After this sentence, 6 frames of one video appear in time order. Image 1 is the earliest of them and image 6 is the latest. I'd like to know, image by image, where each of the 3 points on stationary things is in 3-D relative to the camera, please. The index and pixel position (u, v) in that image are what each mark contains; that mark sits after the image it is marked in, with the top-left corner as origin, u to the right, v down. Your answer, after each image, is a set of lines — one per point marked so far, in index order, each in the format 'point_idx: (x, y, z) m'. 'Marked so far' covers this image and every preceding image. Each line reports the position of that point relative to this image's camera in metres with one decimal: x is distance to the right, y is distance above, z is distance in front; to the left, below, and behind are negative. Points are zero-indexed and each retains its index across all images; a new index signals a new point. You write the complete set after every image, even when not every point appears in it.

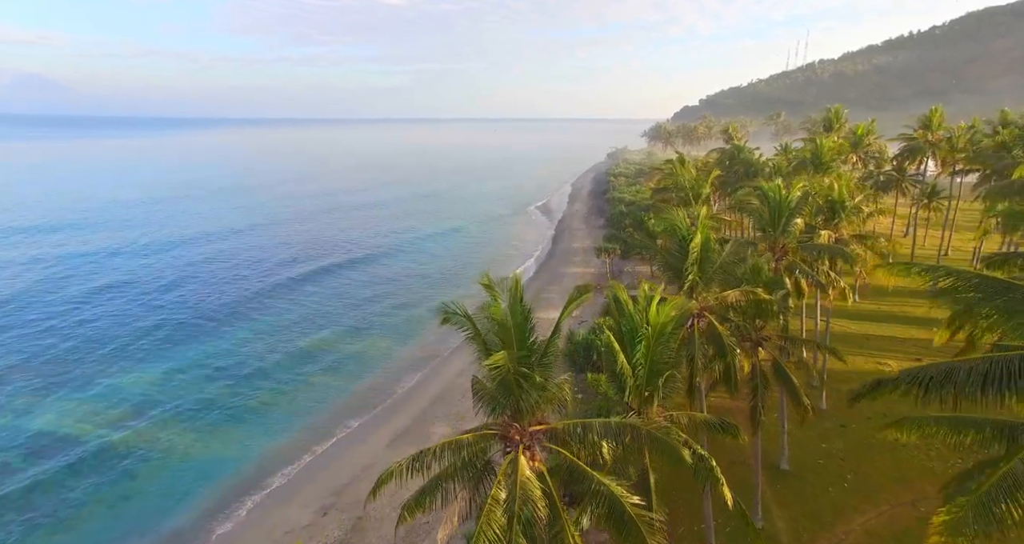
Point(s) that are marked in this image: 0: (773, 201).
0: (+8.9, +2.4, +18.9) m
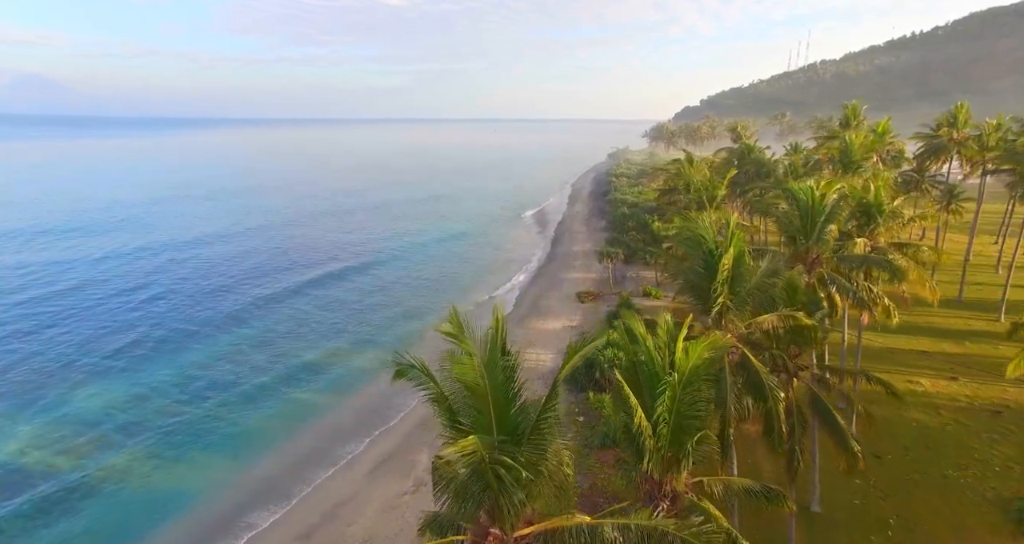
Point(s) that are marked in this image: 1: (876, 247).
0: (+8.7, +2.0, +16.5) m
1: (+12.0, +0.8, +18.2) m
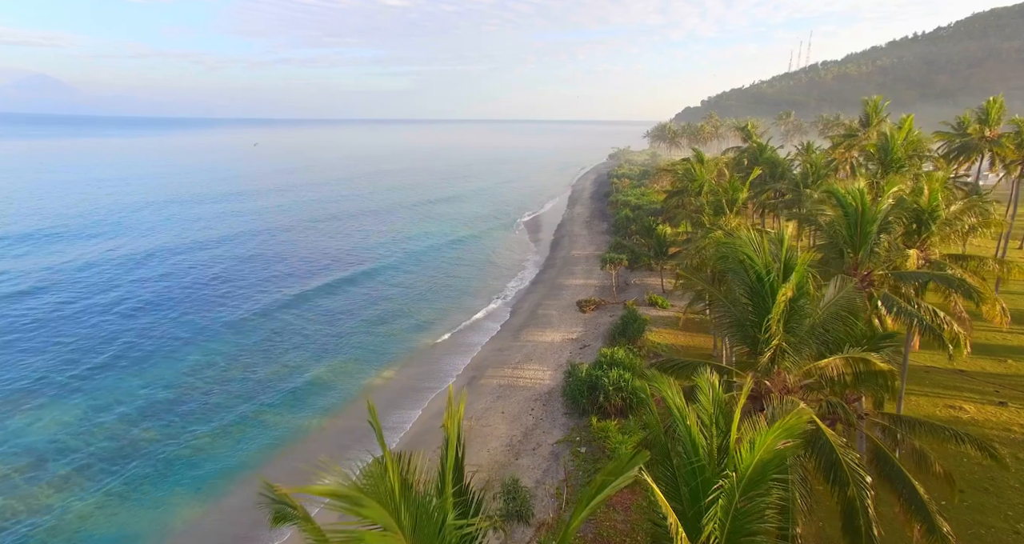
0: (+8.5, +1.5, +13.8) m
1: (+11.8, +0.3, +15.5) m
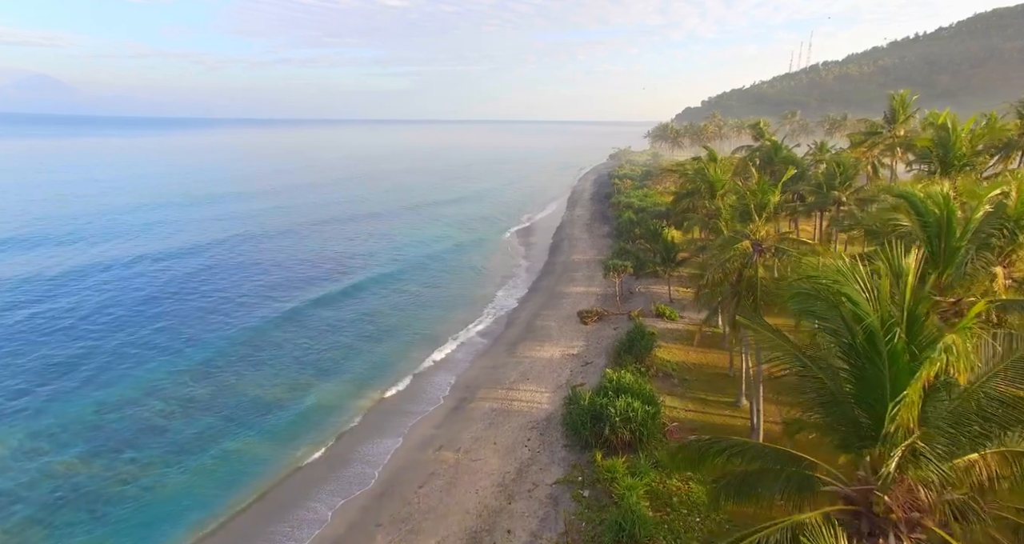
0: (+8.2, +1.0, +10.8) m
1: (+11.5, -0.2, +12.5) m
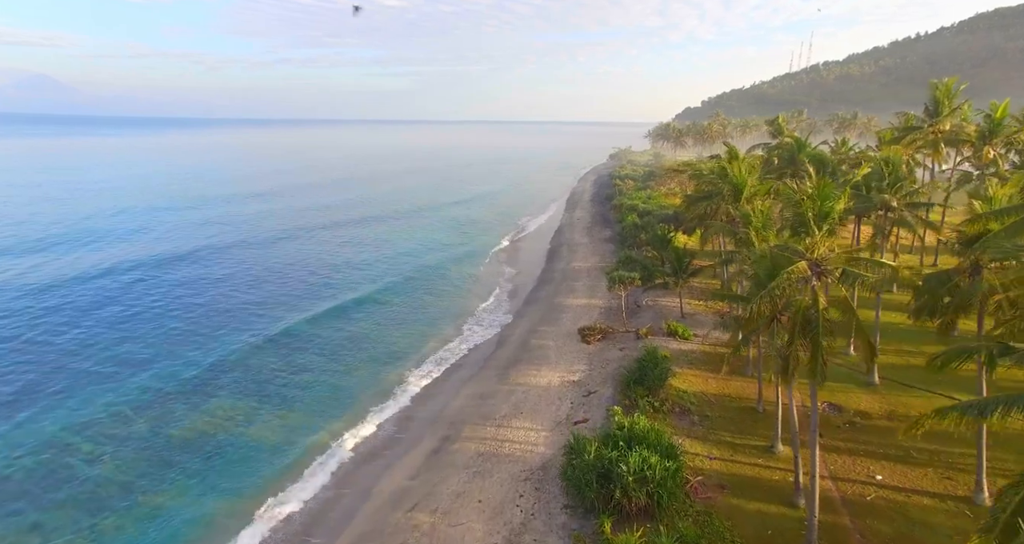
0: (+7.9, +0.2, +6.8) m
1: (+11.2, -0.9, +8.6) m
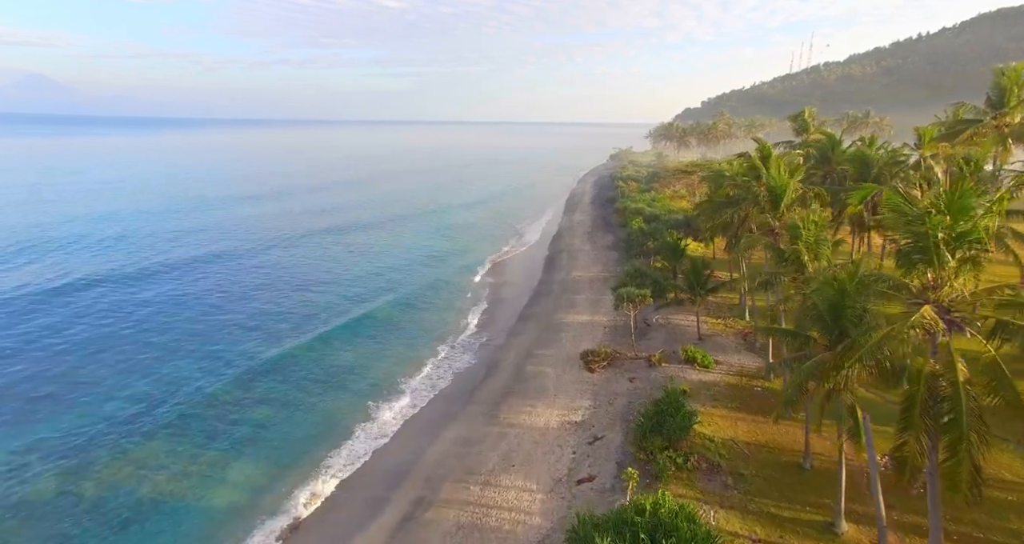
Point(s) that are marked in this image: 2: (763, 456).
0: (+7.5, -0.5, +2.5) m
1: (+10.8, -1.7, +4.2) m
2: (+8.7, -6.4, +19.0) m
